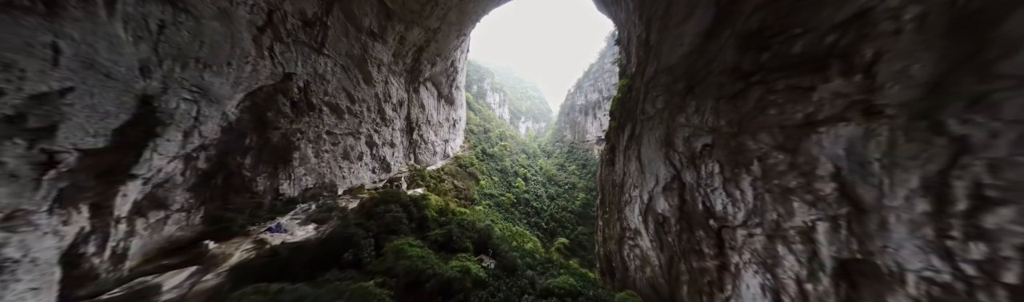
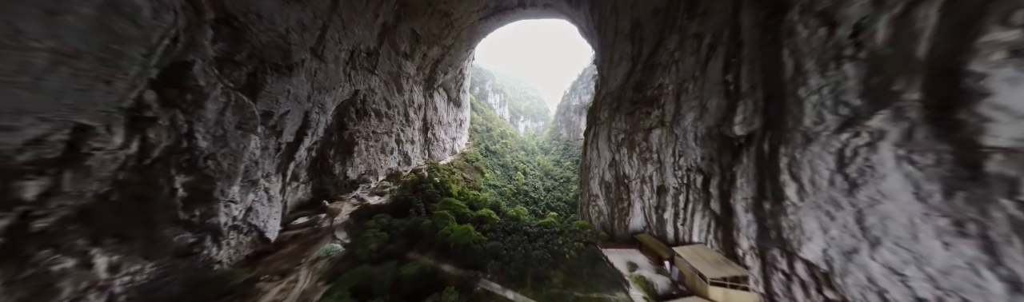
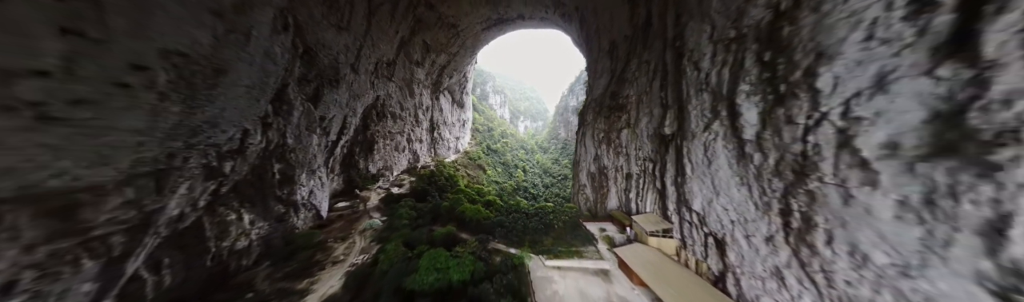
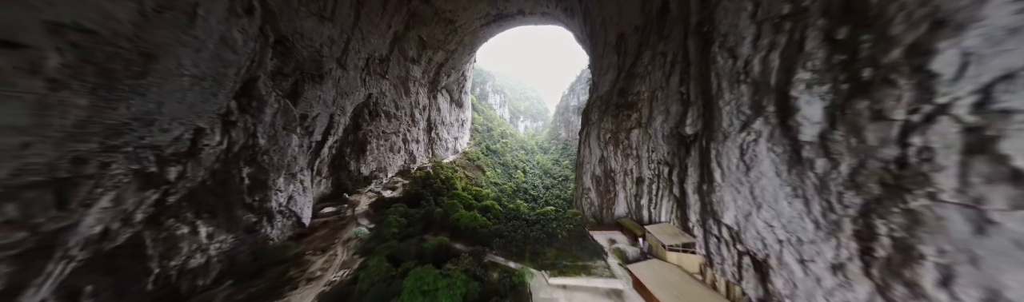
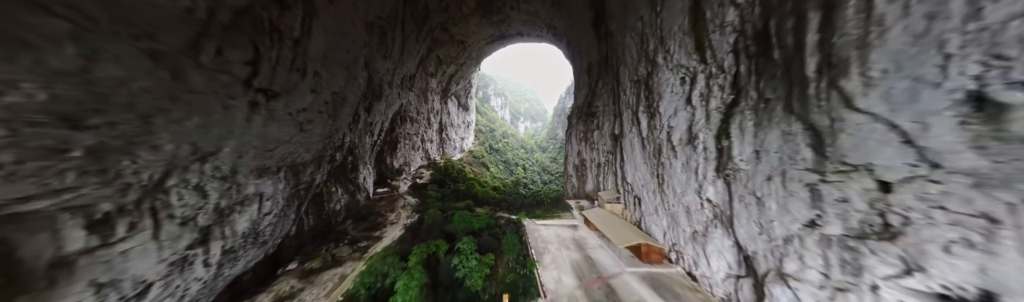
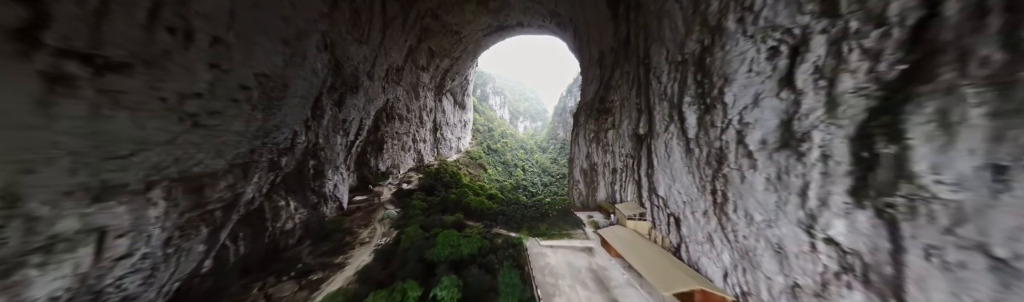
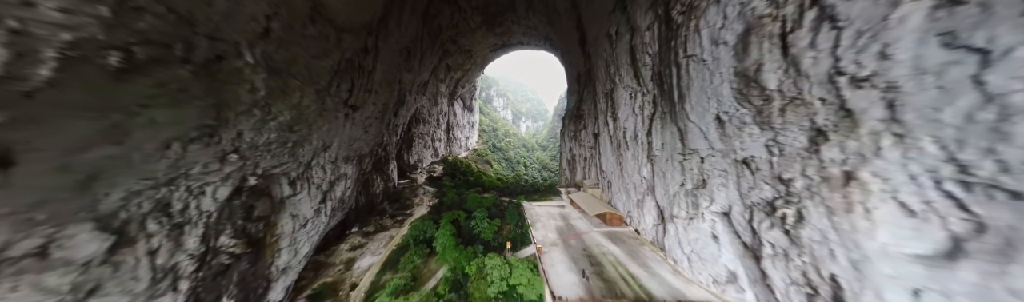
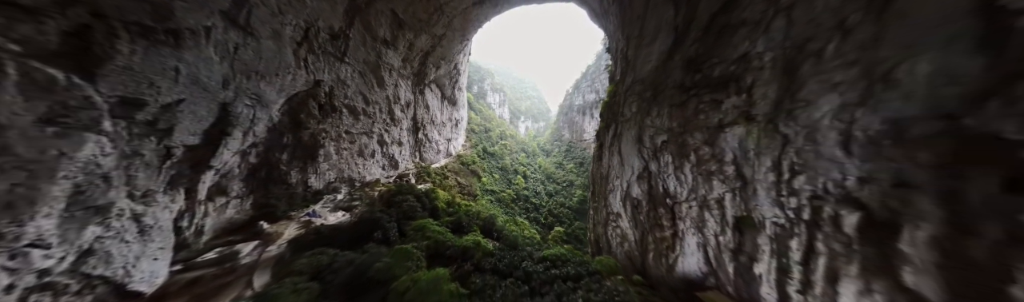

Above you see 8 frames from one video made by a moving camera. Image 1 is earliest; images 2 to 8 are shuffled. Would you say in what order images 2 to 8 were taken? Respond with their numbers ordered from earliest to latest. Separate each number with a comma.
8, 2, 4, 3, 6, 5, 7
